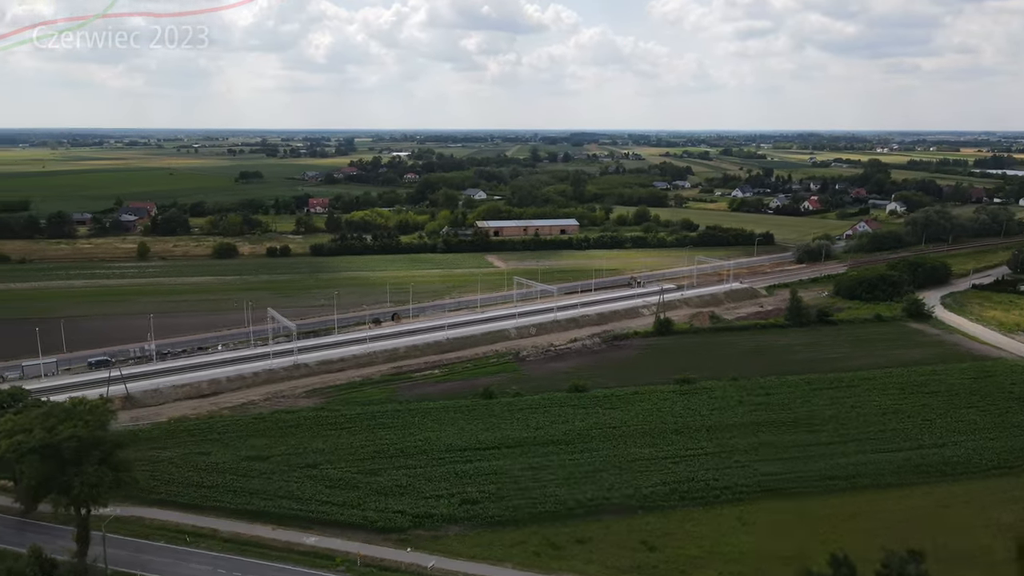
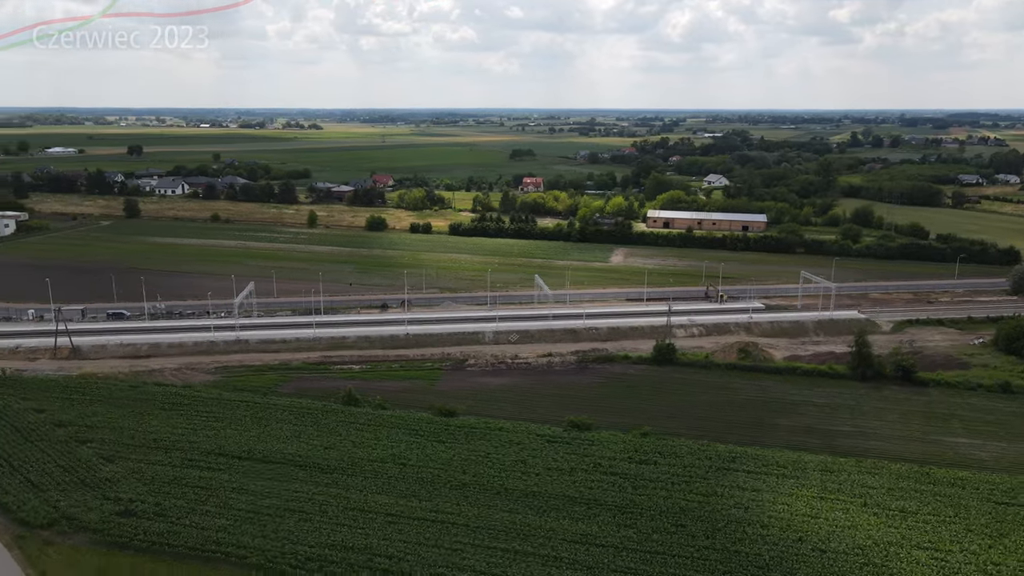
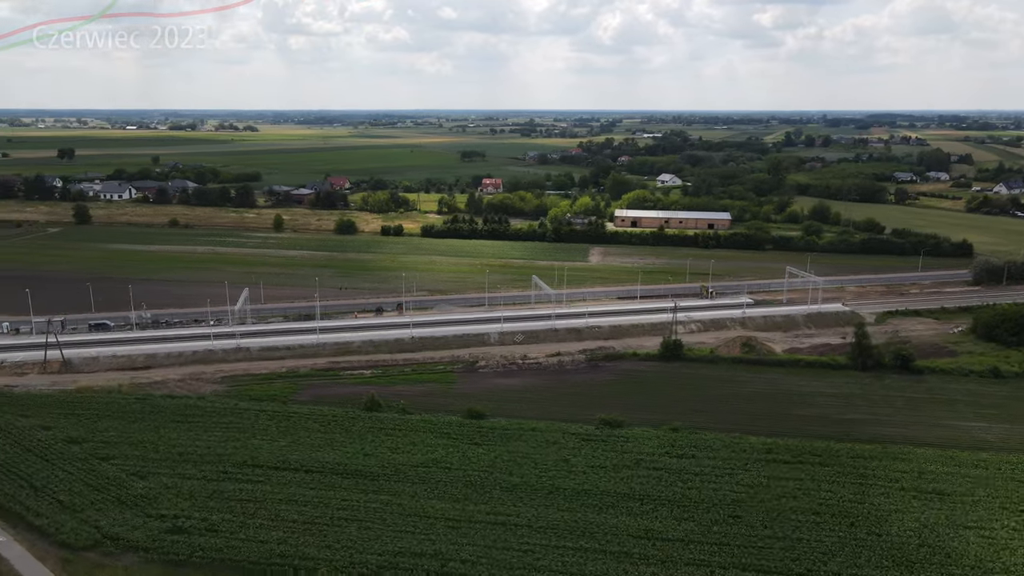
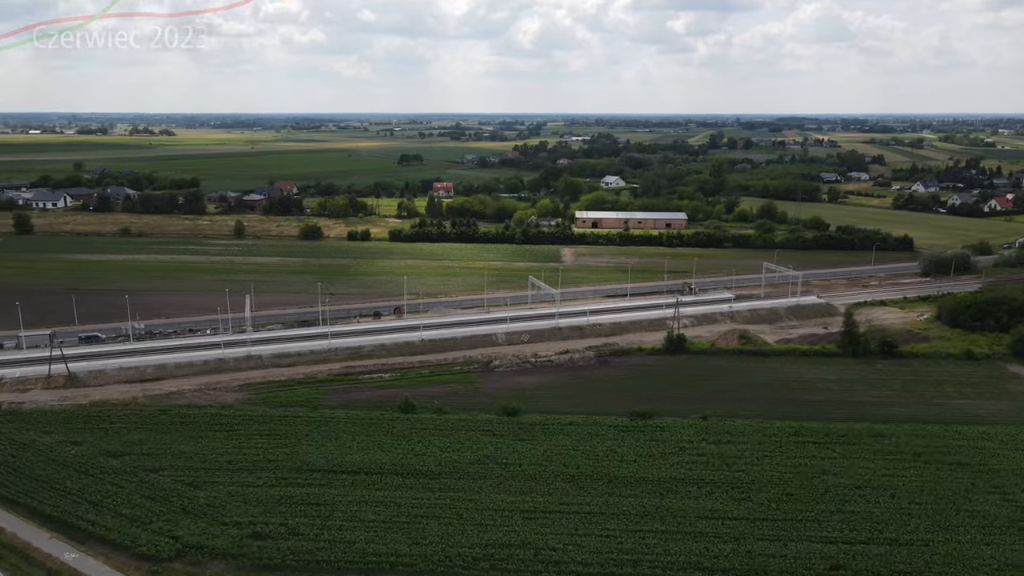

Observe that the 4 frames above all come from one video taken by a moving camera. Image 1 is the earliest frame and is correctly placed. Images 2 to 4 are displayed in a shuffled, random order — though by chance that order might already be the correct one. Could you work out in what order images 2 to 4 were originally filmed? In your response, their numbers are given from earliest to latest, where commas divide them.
4, 3, 2
